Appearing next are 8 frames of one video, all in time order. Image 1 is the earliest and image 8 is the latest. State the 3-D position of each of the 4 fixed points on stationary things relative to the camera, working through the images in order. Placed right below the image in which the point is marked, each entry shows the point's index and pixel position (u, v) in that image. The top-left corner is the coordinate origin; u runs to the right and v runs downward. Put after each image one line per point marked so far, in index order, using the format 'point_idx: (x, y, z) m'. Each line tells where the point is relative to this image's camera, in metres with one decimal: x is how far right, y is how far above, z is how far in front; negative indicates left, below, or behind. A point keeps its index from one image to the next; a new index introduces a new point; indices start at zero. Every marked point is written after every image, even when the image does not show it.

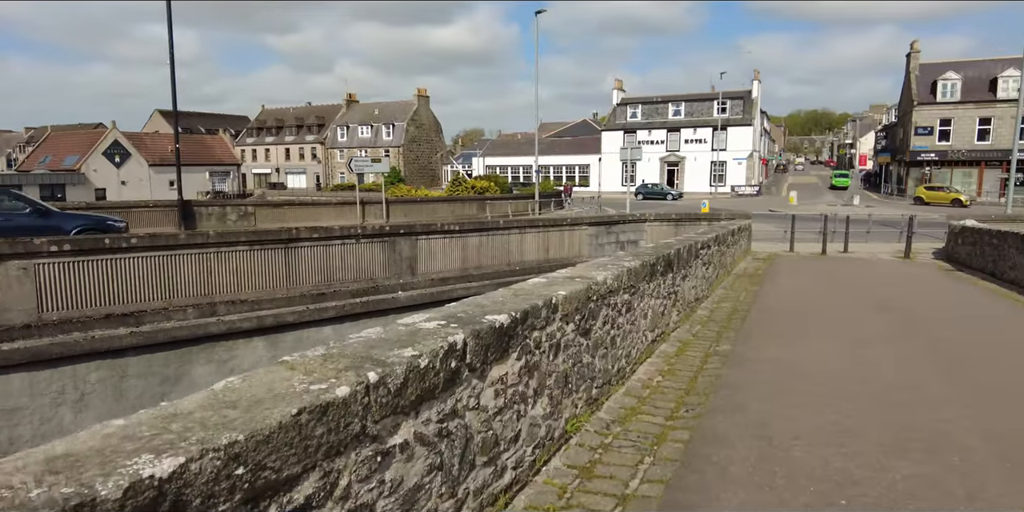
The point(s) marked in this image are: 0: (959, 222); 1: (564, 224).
0: (+11.1, +0.8, +16.0) m
1: (+1.2, +0.8, +15.2) m
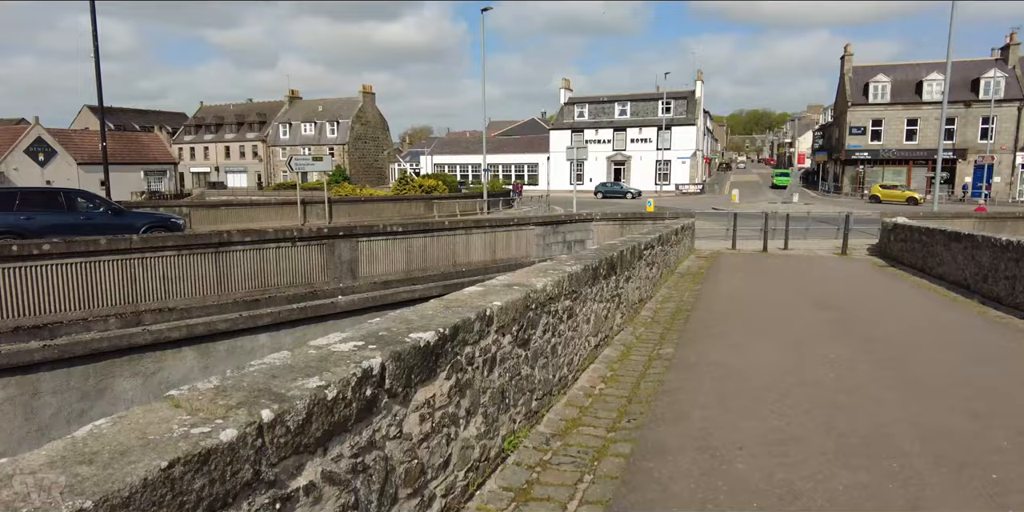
0: (+9.8, +0.9, +16.5) m
1: (0.0, +0.8, +15.1) m
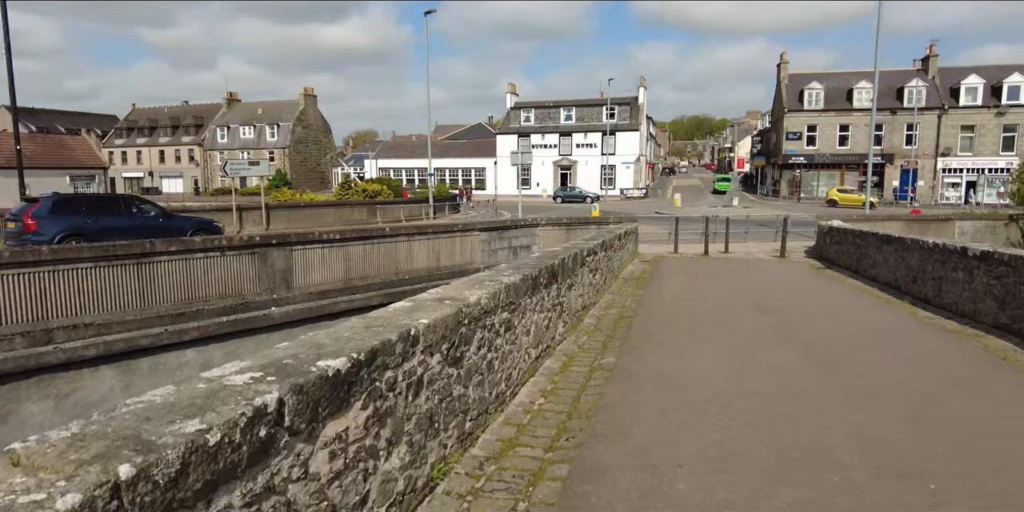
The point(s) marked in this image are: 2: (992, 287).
0: (+8.3, +0.9, +17.0) m
1: (-1.3, +0.6, +14.8) m
2: (+5.8, -0.4, +7.8) m
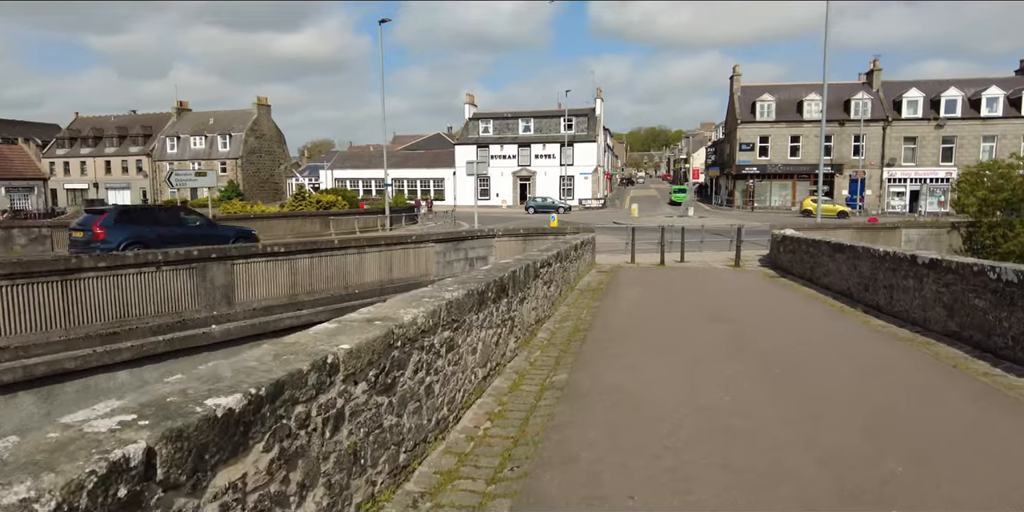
0: (+7.2, +0.7, +17.2) m
1: (-2.3, +0.3, +14.4) m
2: (+5.2, -0.5, +7.9) m
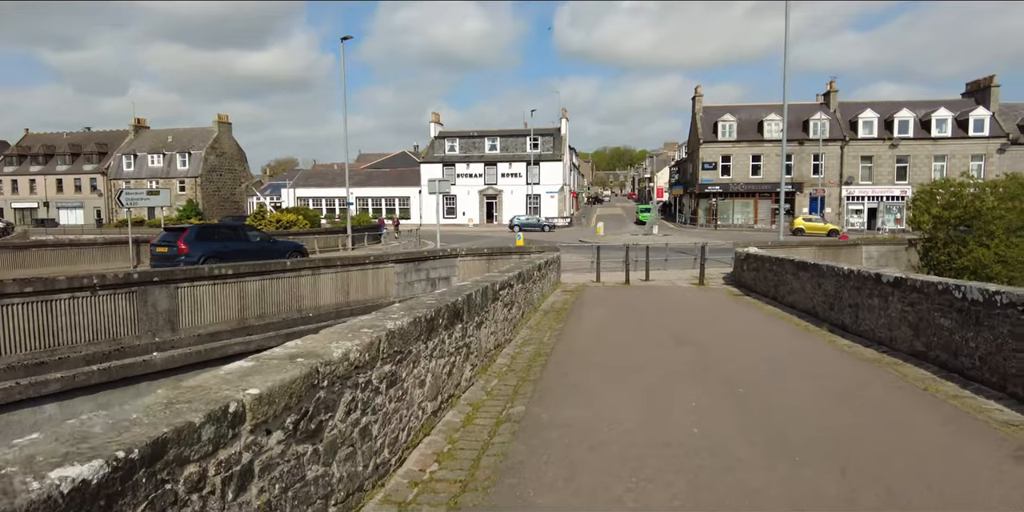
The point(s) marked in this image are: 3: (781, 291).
0: (+6.2, +0.2, +17.2) m
1: (-3.1, -0.1, +13.9) m
2: (+4.7, -0.7, +7.7) m
3: (+5.5, -0.7, +13.2) m
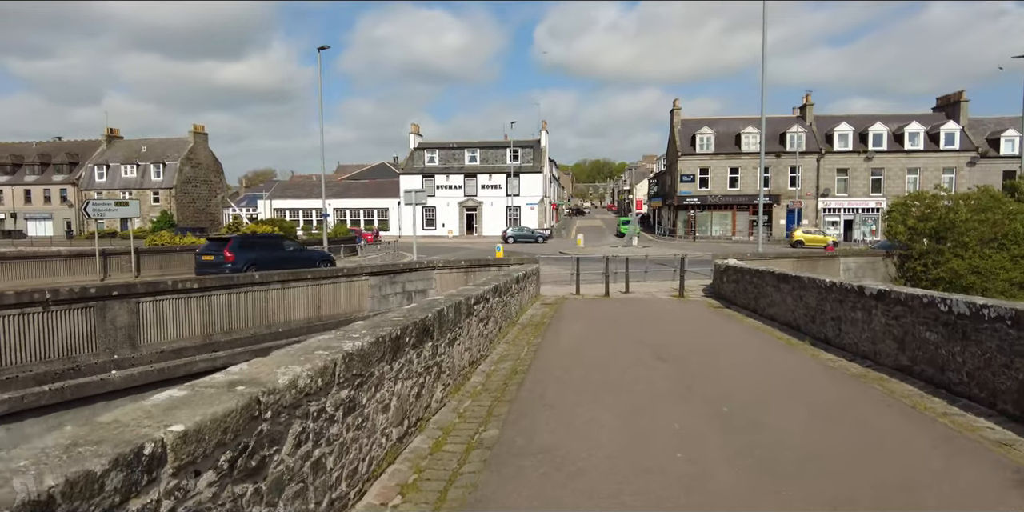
0: (+5.6, -0.1, +17.1) m
1: (-3.6, -0.4, +13.5) m
2: (+4.5, -0.8, +7.6) m
3: (+5.1, -1.0, +13.1) m
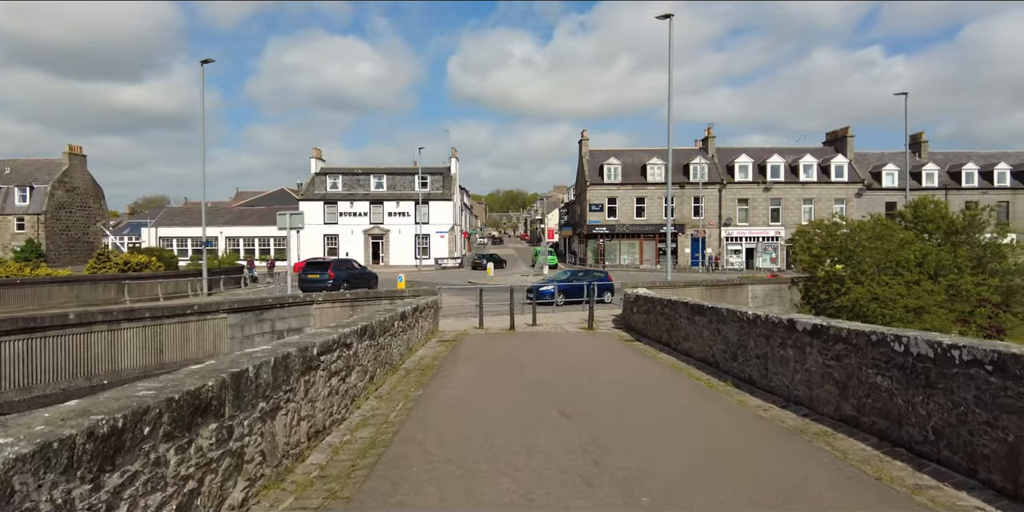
0: (+3.1, -0.8, +16.0) m
1: (-5.6, -1.0, +11.2) m
2: (+3.2, -1.1, +6.4) m
3: (+3.0, -1.5, +11.9) m
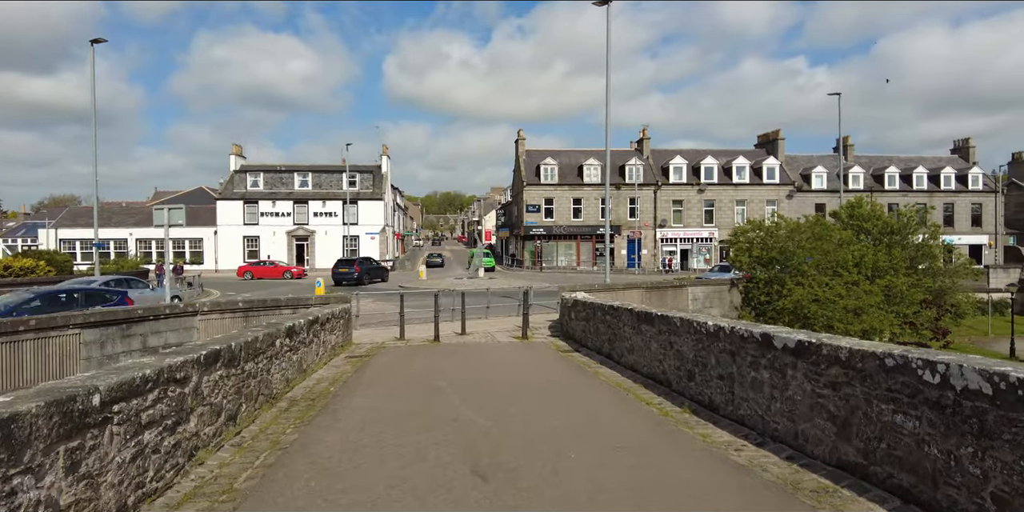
0: (+1.4, -0.9, +14.5) m
1: (-6.8, -1.0, +8.9) m
2: (+2.4, -1.1, +4.9) m
3: (+1.7, -1.5, +10.5) m
